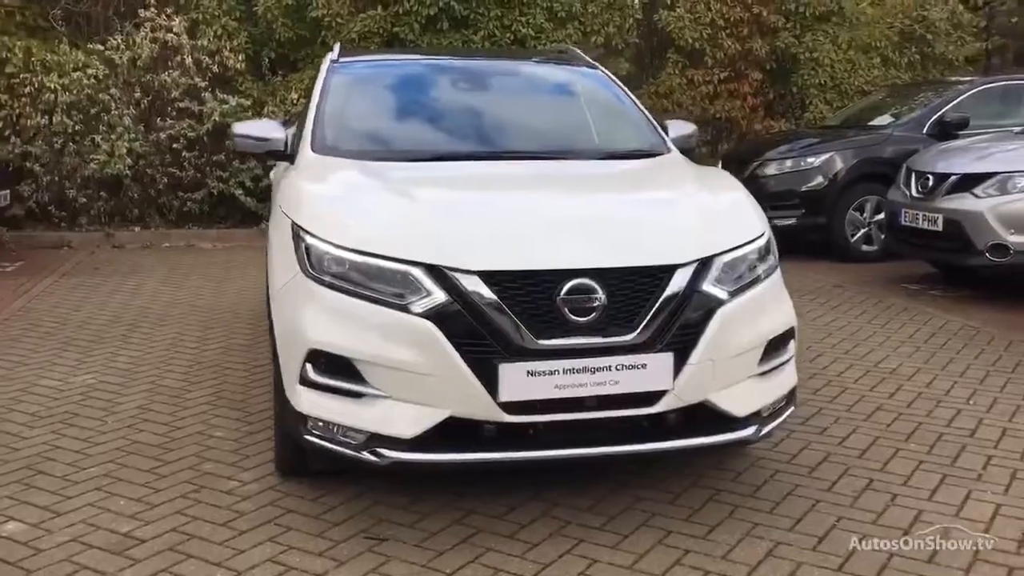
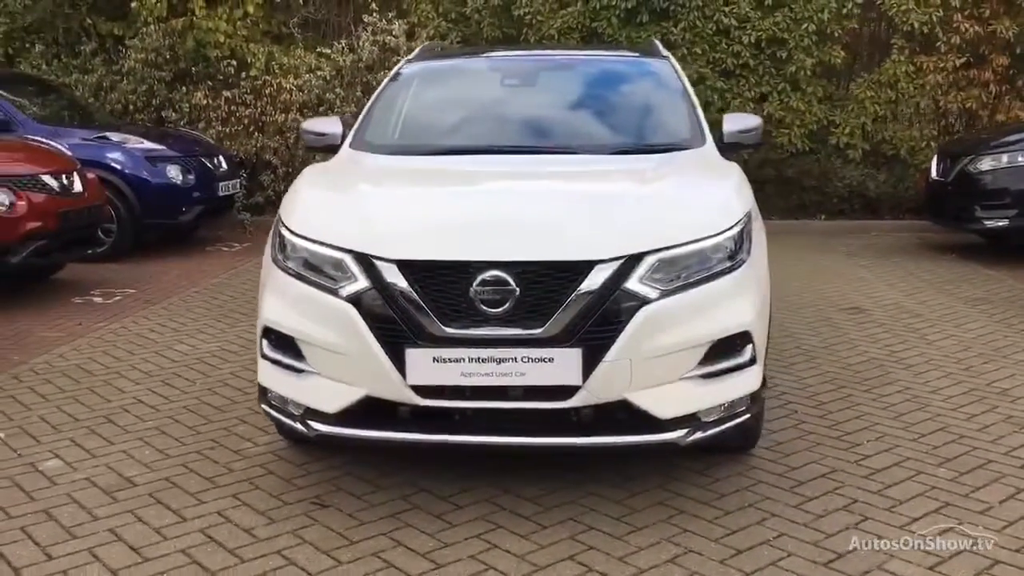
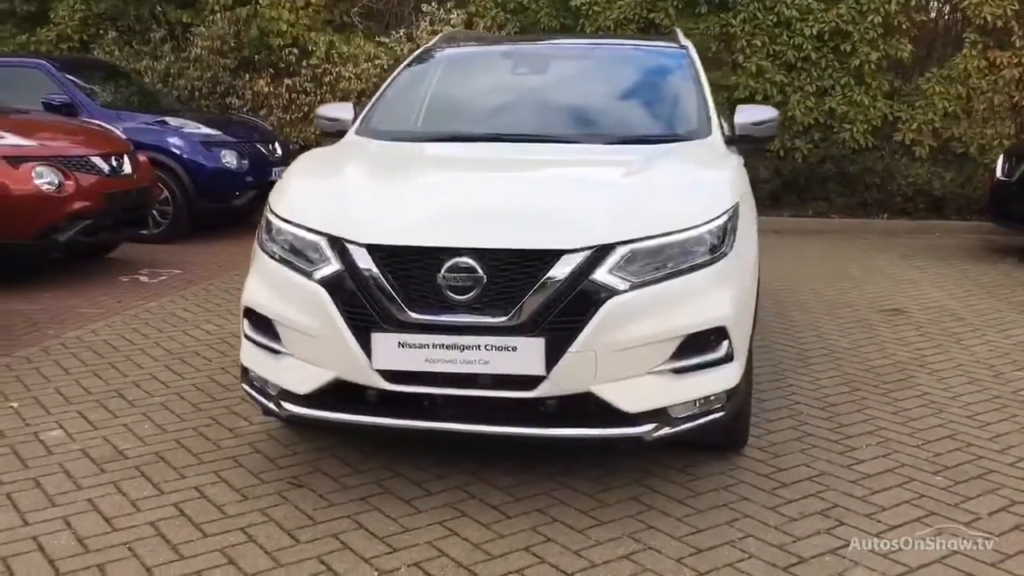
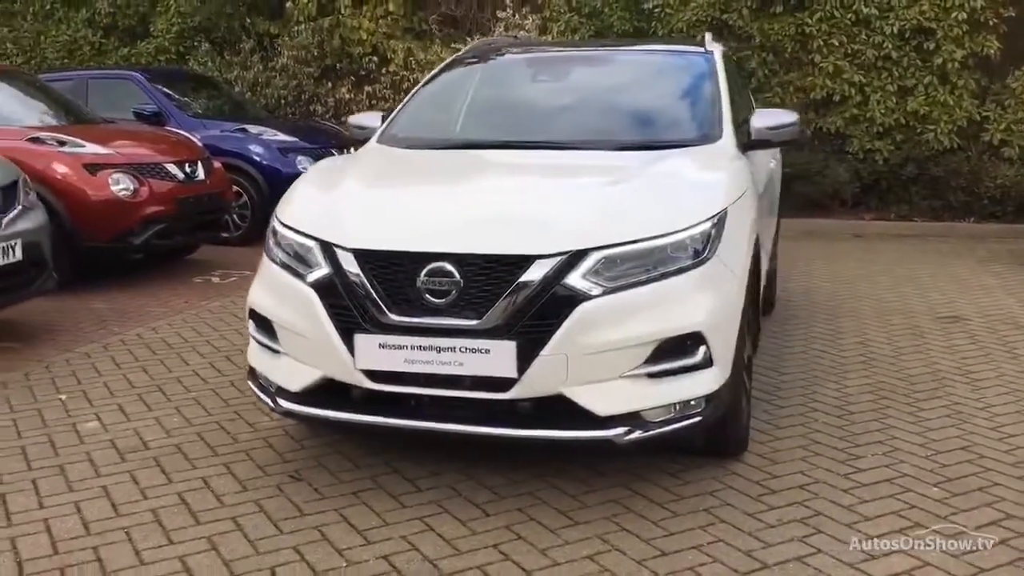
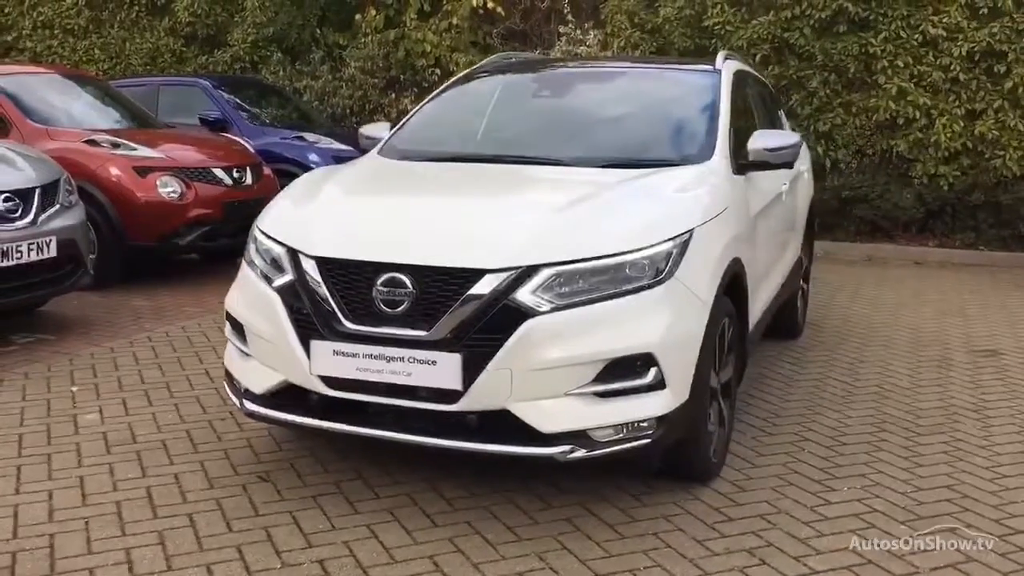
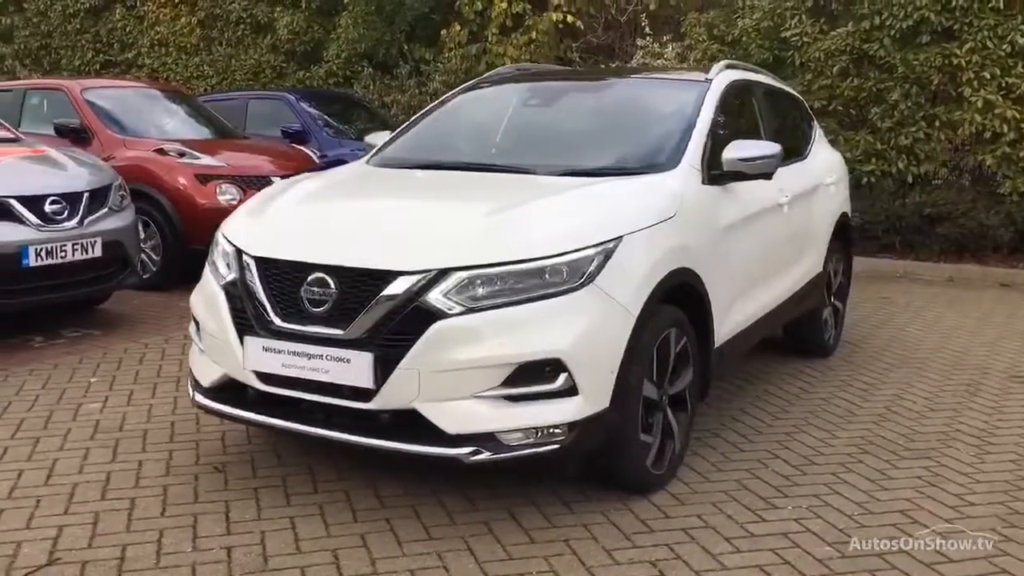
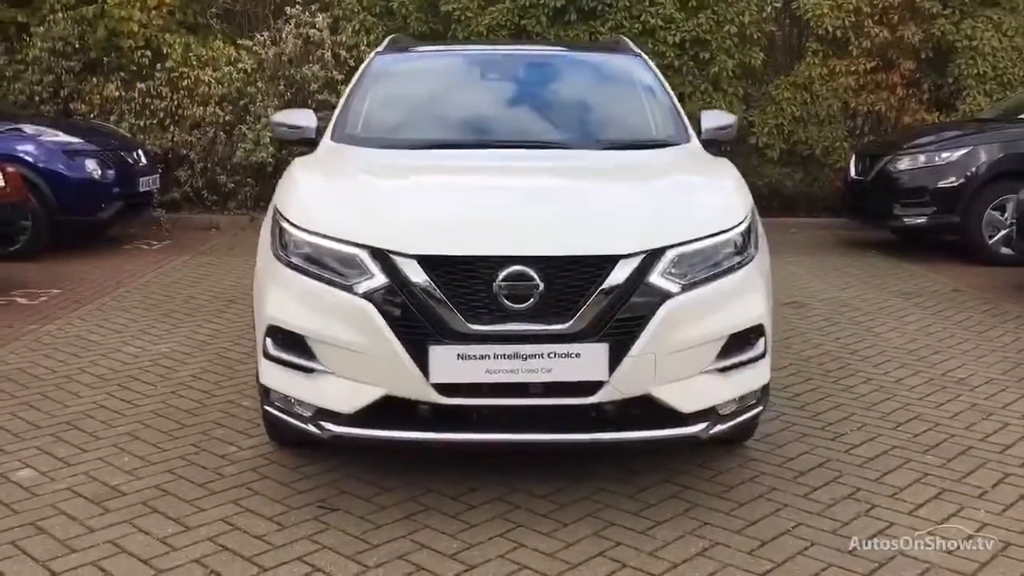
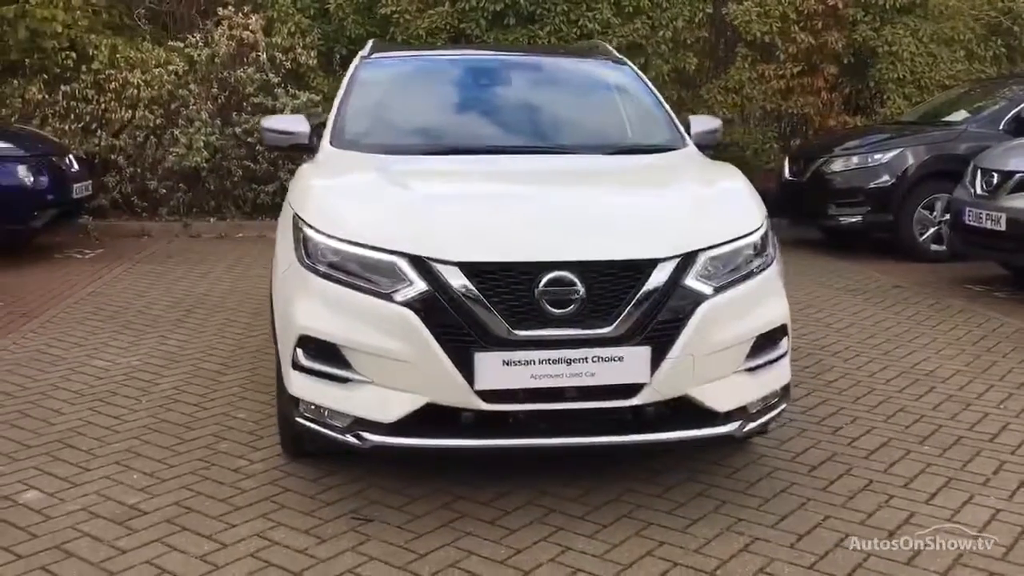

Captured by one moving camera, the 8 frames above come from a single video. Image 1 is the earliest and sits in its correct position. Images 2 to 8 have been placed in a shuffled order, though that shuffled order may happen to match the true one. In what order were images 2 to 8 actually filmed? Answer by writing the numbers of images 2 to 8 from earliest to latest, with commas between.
8, 7, 2, 3, 4, 5, 6
